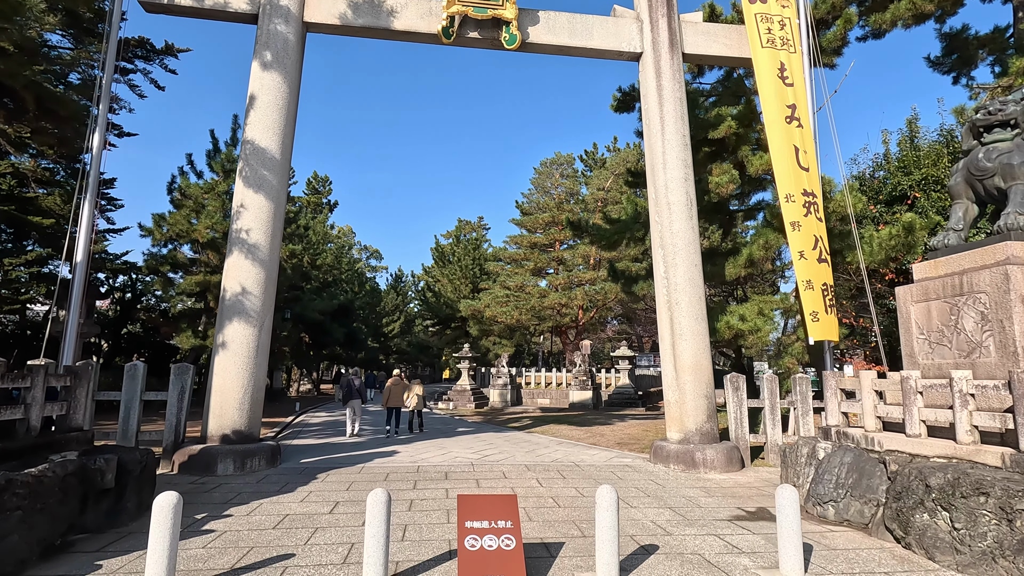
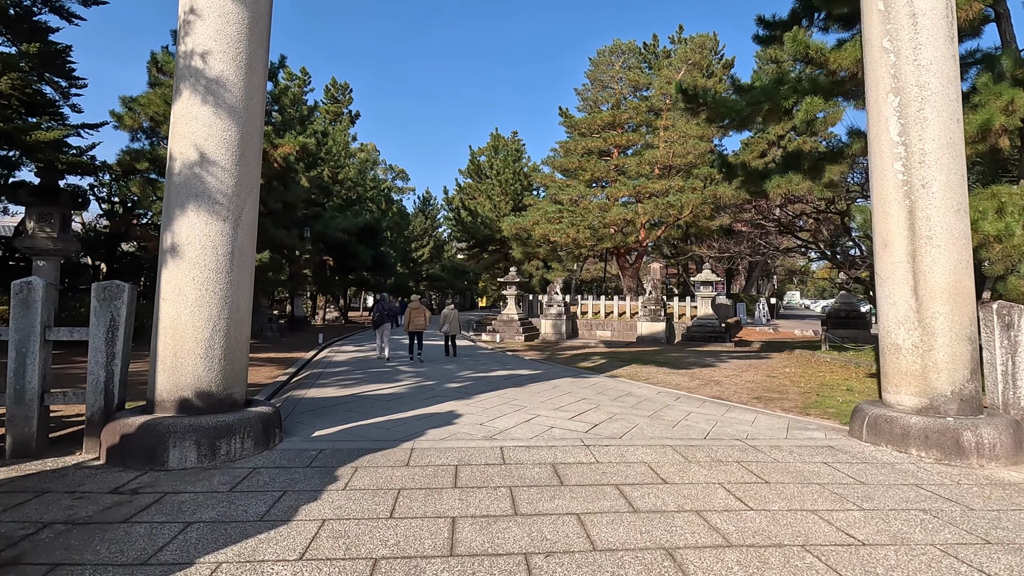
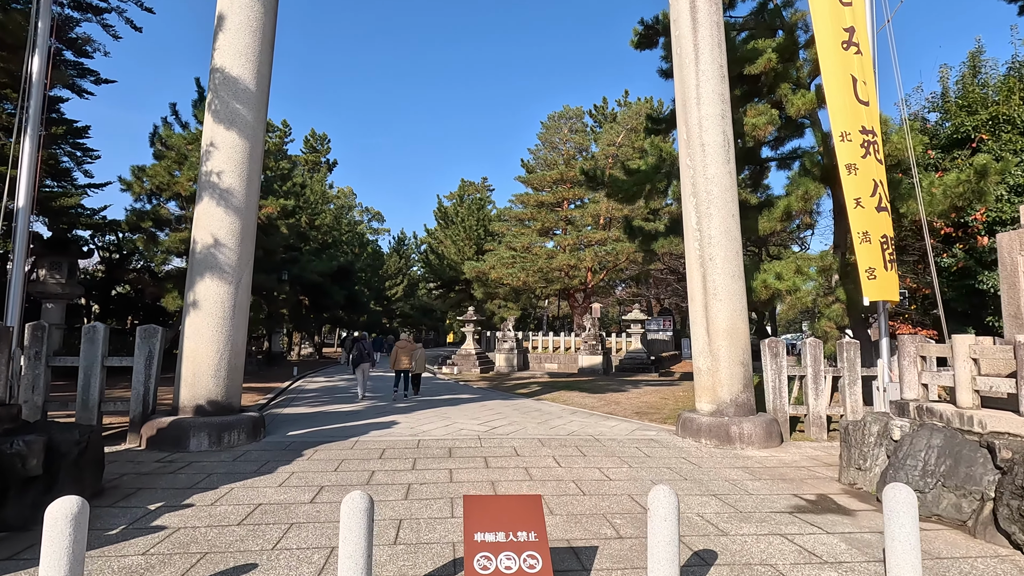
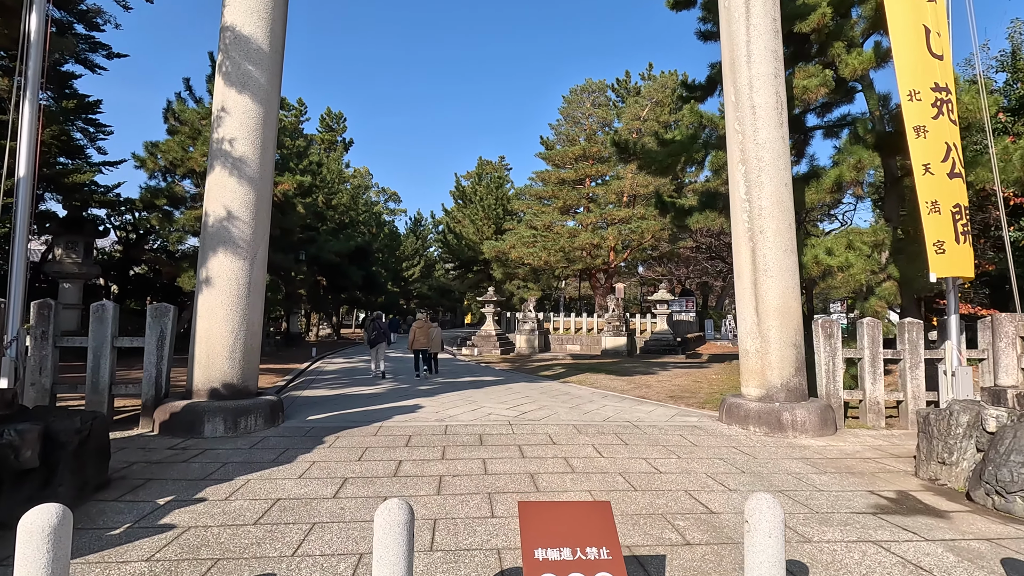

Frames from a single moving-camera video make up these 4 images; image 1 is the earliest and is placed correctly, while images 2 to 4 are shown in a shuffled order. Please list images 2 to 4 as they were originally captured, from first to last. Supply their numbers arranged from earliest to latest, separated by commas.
3, 4, 2
